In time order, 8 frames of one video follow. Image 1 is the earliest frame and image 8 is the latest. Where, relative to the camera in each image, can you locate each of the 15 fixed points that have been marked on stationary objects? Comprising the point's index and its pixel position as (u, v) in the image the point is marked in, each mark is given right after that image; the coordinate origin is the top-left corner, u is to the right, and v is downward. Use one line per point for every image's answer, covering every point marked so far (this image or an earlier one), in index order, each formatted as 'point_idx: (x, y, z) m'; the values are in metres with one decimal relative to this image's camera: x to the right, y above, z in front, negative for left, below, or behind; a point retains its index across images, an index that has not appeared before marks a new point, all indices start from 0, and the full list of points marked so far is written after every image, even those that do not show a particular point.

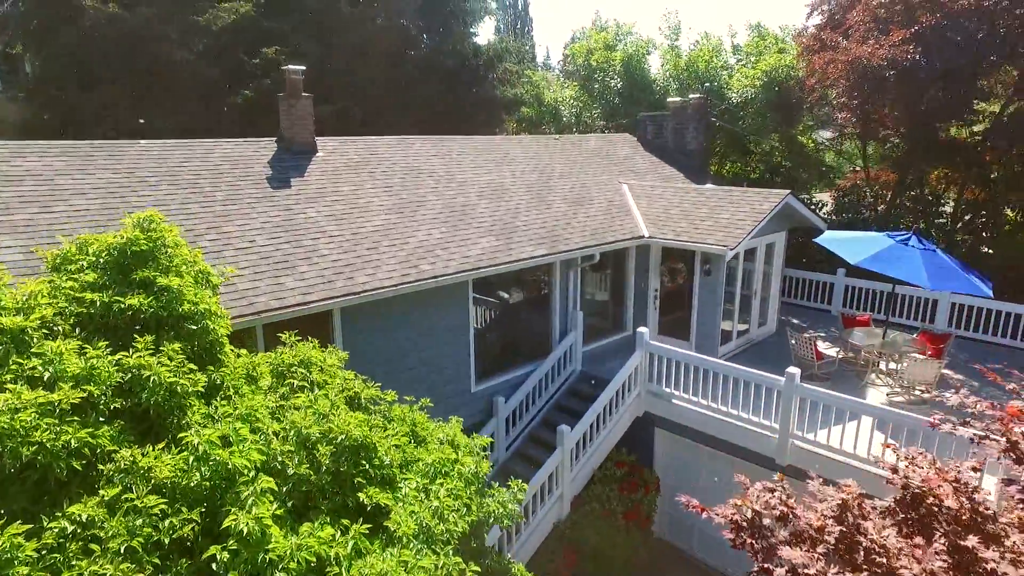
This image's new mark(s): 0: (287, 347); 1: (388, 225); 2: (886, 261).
0: (-1.4, -0.6, +4.4) m
1: (-1.6, +0.8, +8.1) m
2: (+5.2, +0.4, +8.7) m
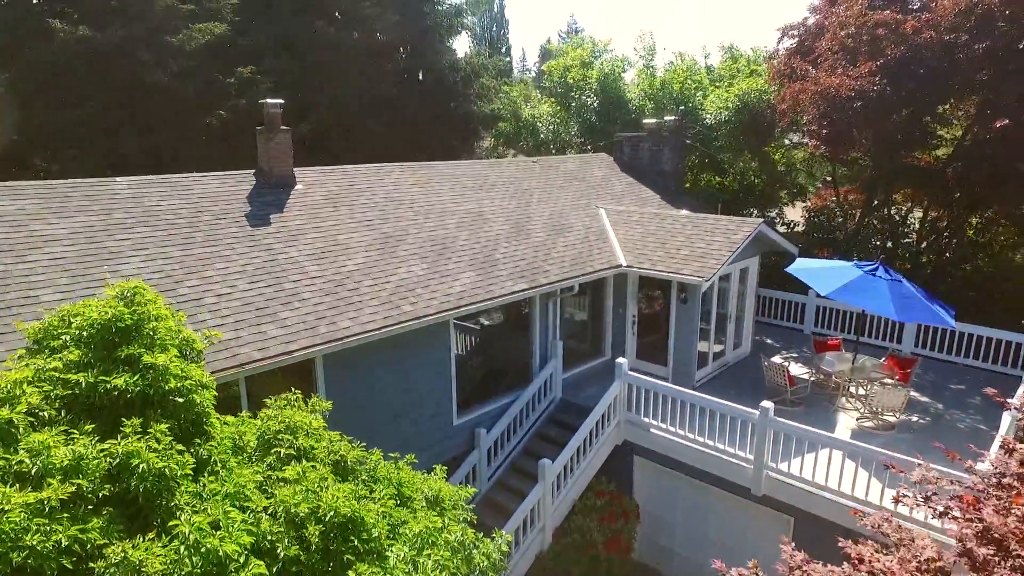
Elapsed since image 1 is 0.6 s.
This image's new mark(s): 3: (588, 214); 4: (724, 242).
0: (-1.5, -1.1, +4.5) m
1: (-1.9, +0.3, +8.2) m
2: (+4.9, -0.1, +9.0) m
3: (+1.5, +1.4, +11.7) m
4: (+3.3, +0.8, +10.2) m
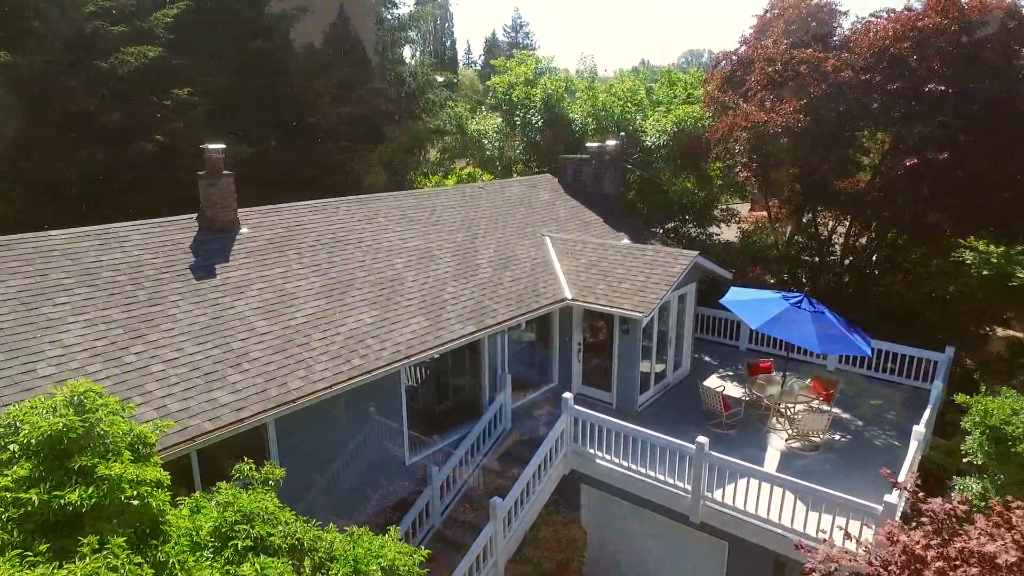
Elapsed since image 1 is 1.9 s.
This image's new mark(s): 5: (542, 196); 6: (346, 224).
0: (-1.9, -1.8, +4.6) m
1: (-2.6, -0.3, +8.3) m
2: (+4.1, -0.6, +9.6) m
3: (+0.4, +0.9, +12.0) m
4: (+2.4, +0.2, +10.7) m
5: (+0.7, +2.2, +14.4) m
6: (-3.0, +1.1, +10.6) m
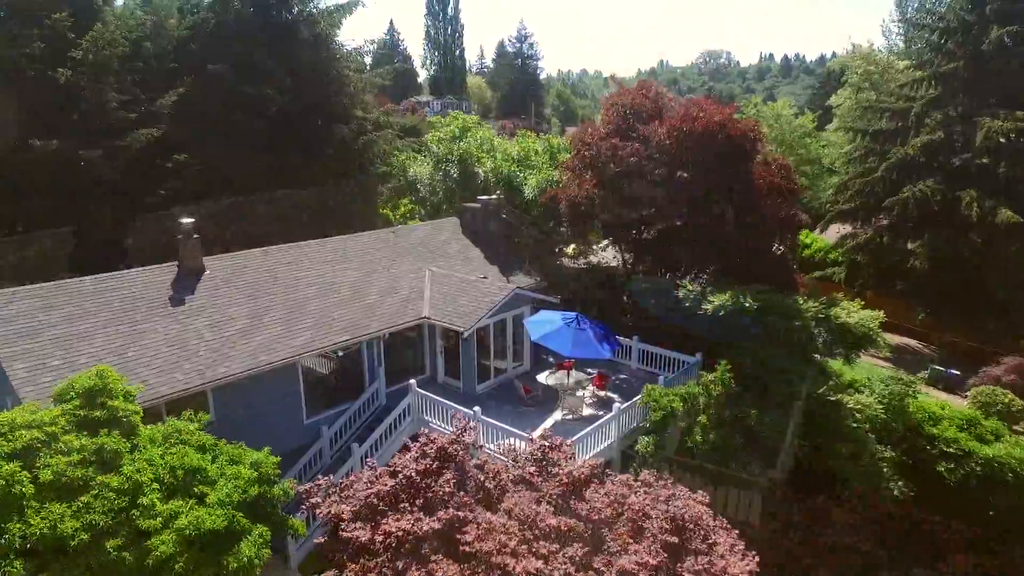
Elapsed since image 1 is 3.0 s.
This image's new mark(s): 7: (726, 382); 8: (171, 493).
0: (-5.3, -2.4, +9.8) m
1: (-5.8, -0.9, +13.5) m
2: (+0.9, -1.1, +14.6) m
3: (-2.7, +0.3, +17.1) m
4: (-0.7, -0.3, +15.7) m
5: (-2.3, +1.6, +19.5) m
6: (-6.1, +0.6, +15.8) m
7: (+4.5, -2.0, +13.0) m
8: (-4.9, -3.0, +8.8) m
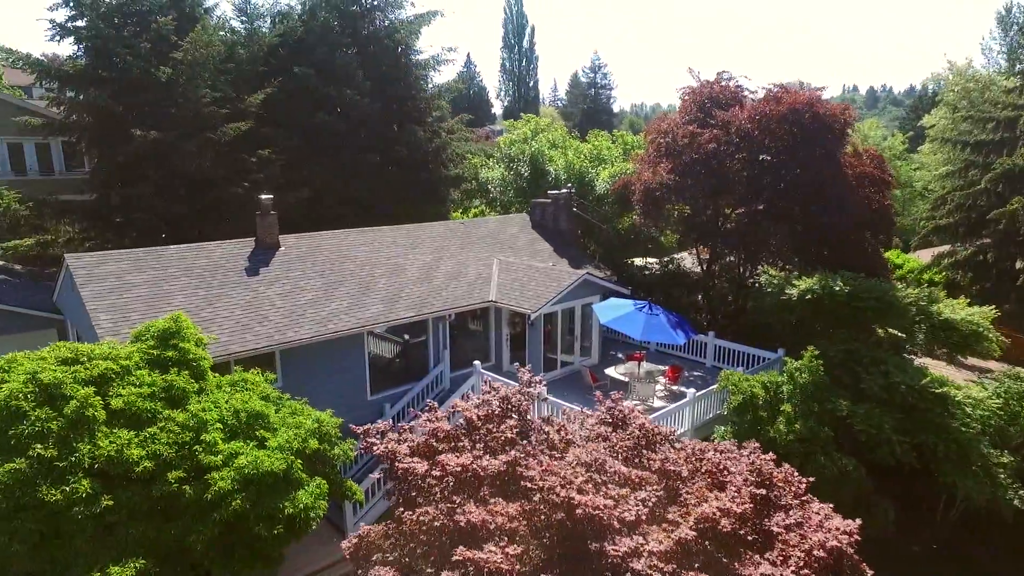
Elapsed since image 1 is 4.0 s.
0: (-4.2, -1.6, +9.8) m
1: (-4.3, -0.2, +13.6) m
2: (+2.5, -0.7, +13.9) m
3: (-0.8, +0.7, +17.0) m
4: (+1.0, 0.0, +15.3) m
5: (-0.1, +1.8, +19.4) m
6: (-4.3, +1.1, +16.0) m
7: (+5.9, -1.6, +12.0) m
8: (-3.9, -2.1, +8.7) m
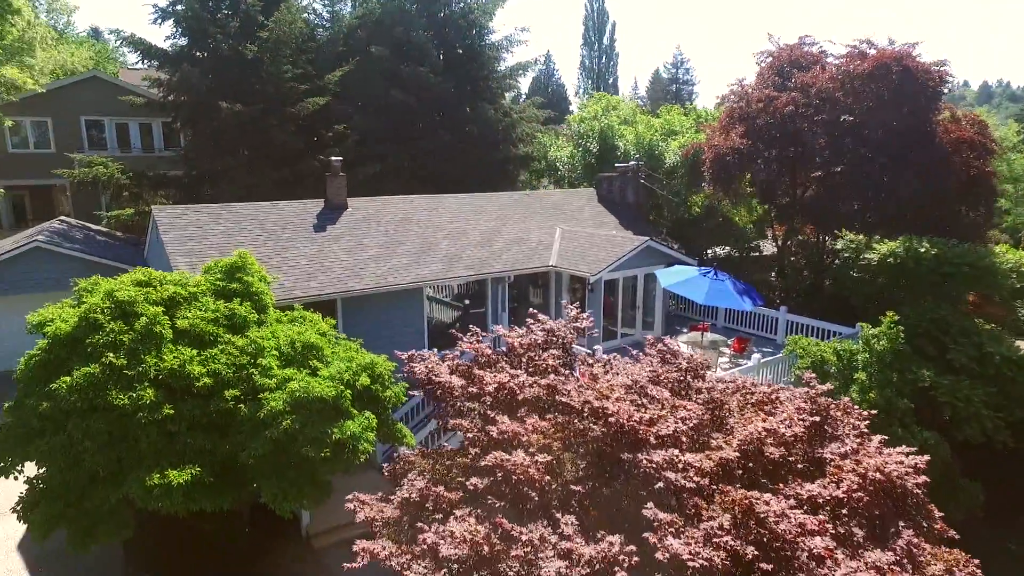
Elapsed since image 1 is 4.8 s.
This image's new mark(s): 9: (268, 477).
0: (-3.4, -0.6, +10.1) m
1: (-3.0, +0.8, +13.9) m
2: (+3.8, 0.0, +13.4) m
3: (+0.9, +1.5, +16.8) m
4: (+2.5, +0.9, +14.9) m
5: (+1.9, +2.7, +19.1) m
6: (-2.7, +2.1, +16.3) m
7: (+6.8, -0.9, +11.1) m
8: (-3.3, -1.1, +9.0) m
9: (-3.3, -2.5, +8.2) m
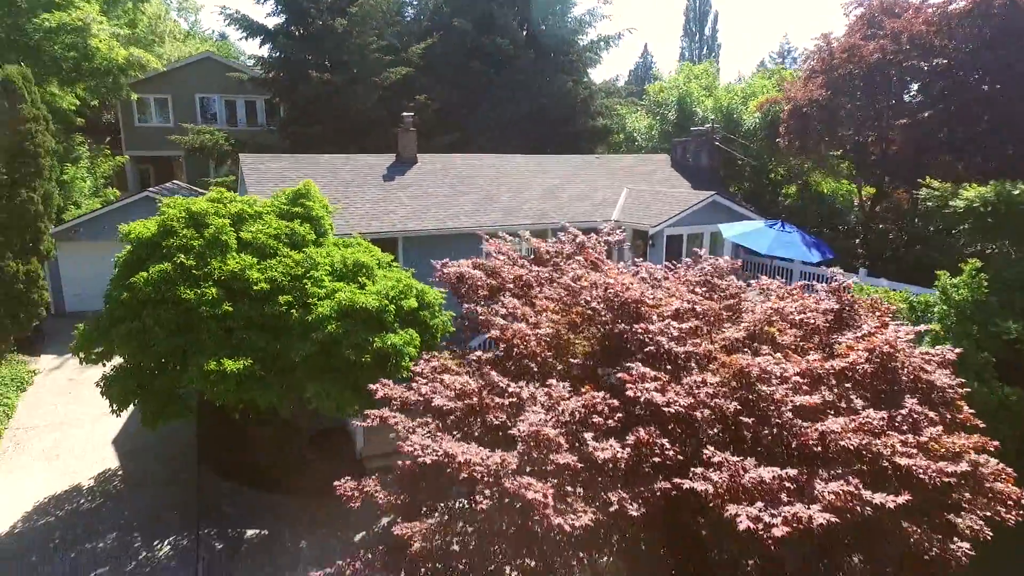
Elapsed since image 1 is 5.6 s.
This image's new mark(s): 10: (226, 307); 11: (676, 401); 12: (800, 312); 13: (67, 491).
0: (-2.6, +0.7, +10.7) m
1: (-1.7, +2.0, +14.4) m
2: (+5.0, +1.1, +12.9) m
3: (+2.7, +2.6, +16.7) m
4: (+3.9, +1.9, +14.6) m
5: (+4.1, +3.8, +18.8) m
6: (-0.9, +3.3, +16.7) m
7: (+7.6, 0.0, +10.1) m
8: (-2.7, +0.1, +9.6) m
9: (-2.8, -1.3, +8.8) m
10: (-4.0, -0.3, +8.6) m
11: (+1.2, -0.8, +4.4) m
12: (+2.6, -0.2, +5.5) m
13: (-7.4, -3.4, +10.2) m
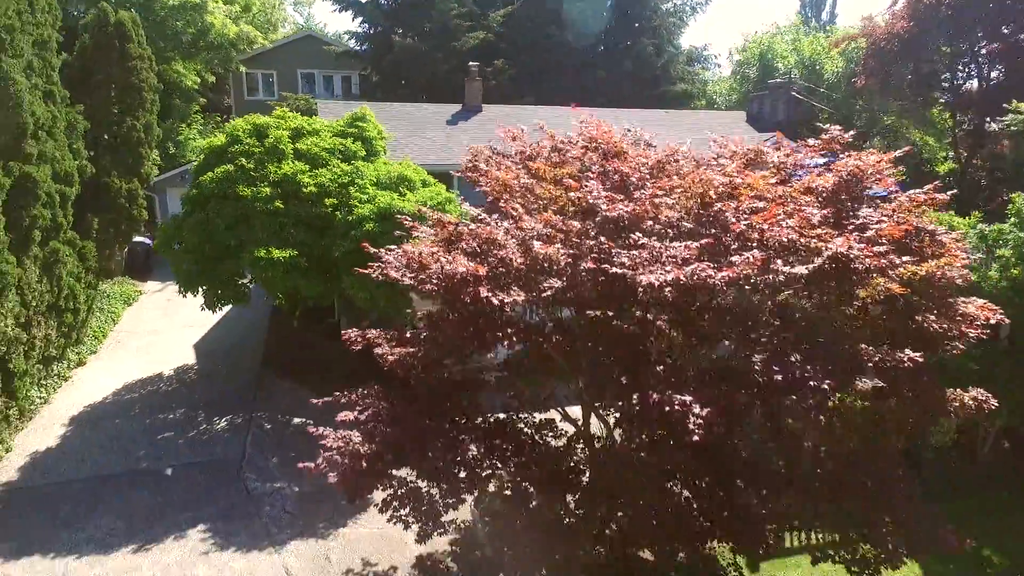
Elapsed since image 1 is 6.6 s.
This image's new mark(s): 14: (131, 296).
0: (-1.9, +2.2, +11.4) m
1: (-0.3, +3.5, +14.8) m
2: (+5.9, +2.3, +12.3) m
3: (+4.4, +4.0, +16.4) m
4: (+5.2, +3.2, +14.2) m
5: (+6.1, +5.0, +18.3) m
6: (+0.8, +4.7, +17.0) m
7: (+8.1, +1.2, +9.2) m
8: (-2.2, +1.7, +10.3) m
9: (-2.5, +0.3, +9.5) m
10: (-3.6, +1.3, +9.5) m
11: (+0.8, +0.6, +4.5) m
12: (+2.4, +1.1, +5.4) m
13: (-6.8, -1.7, +11.6) m
14: (-9.6, -0.2, +15.5) m
